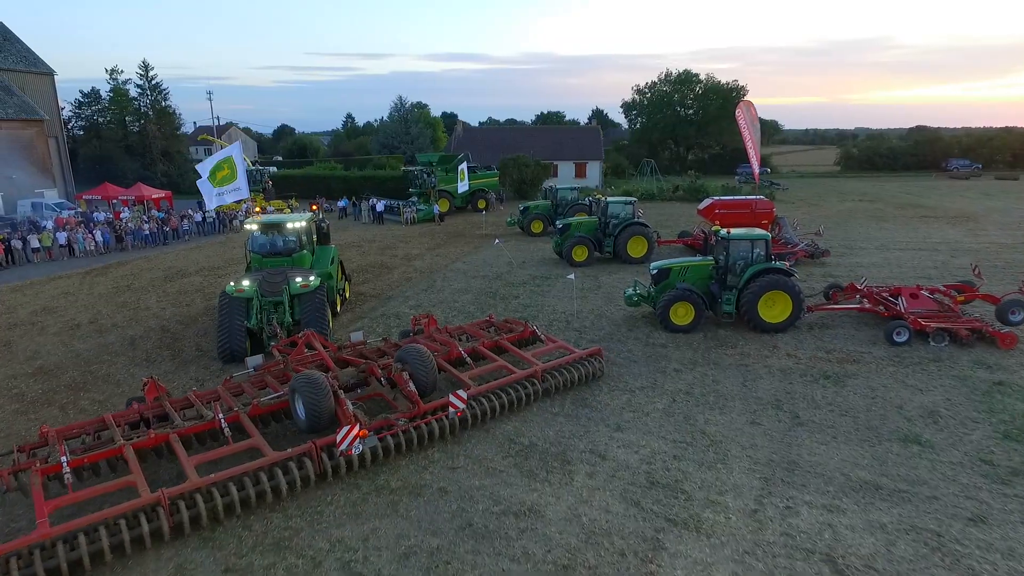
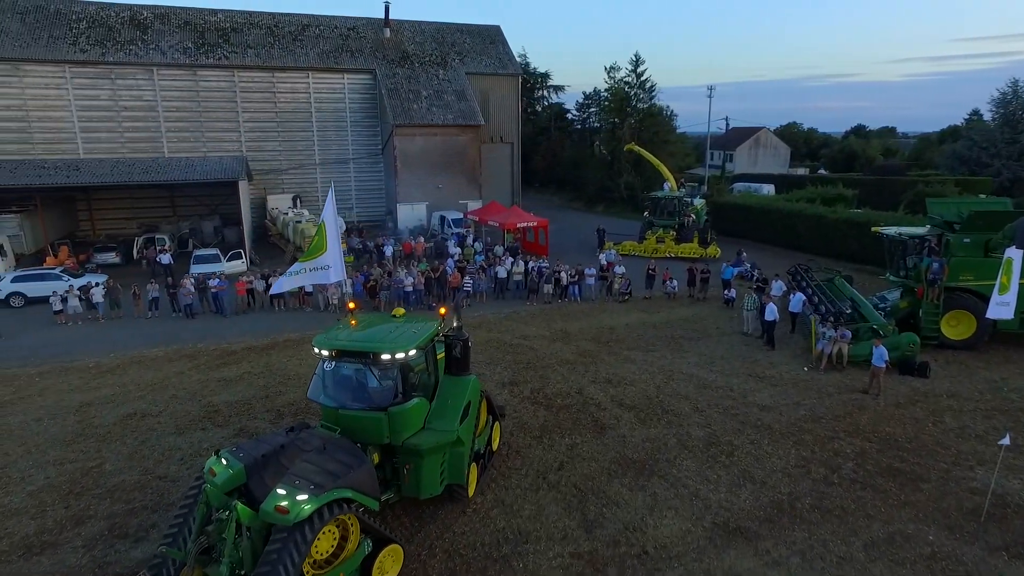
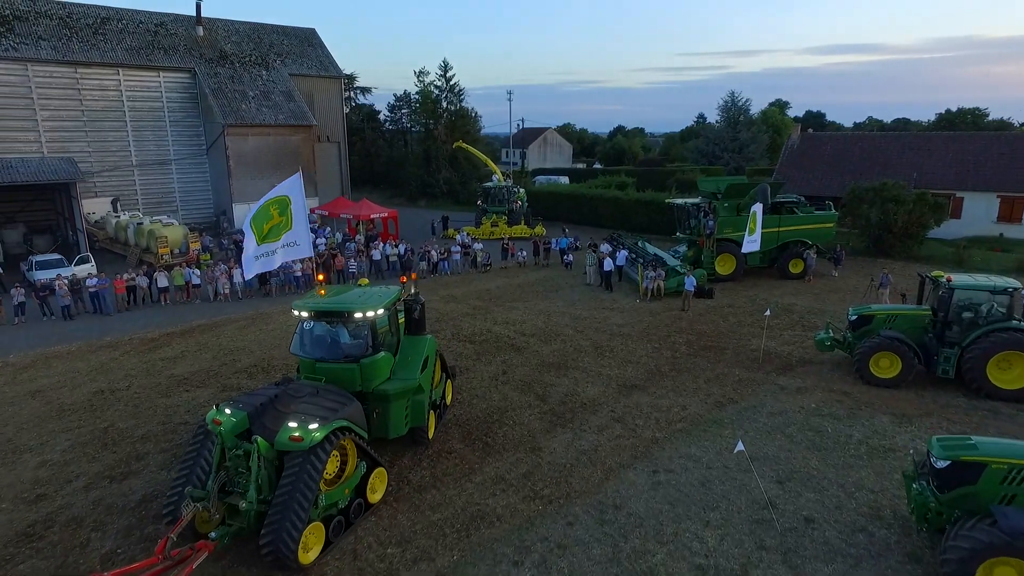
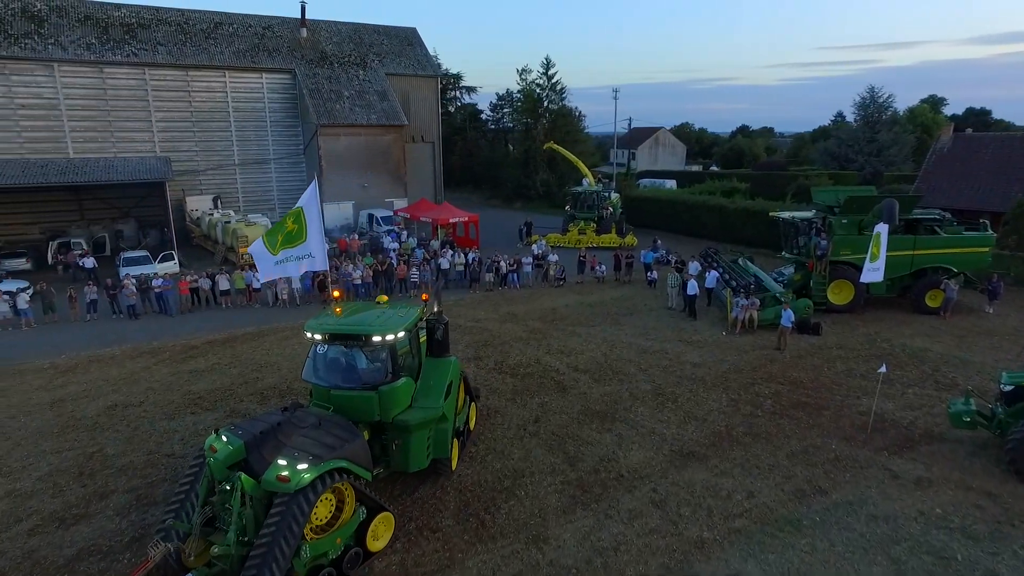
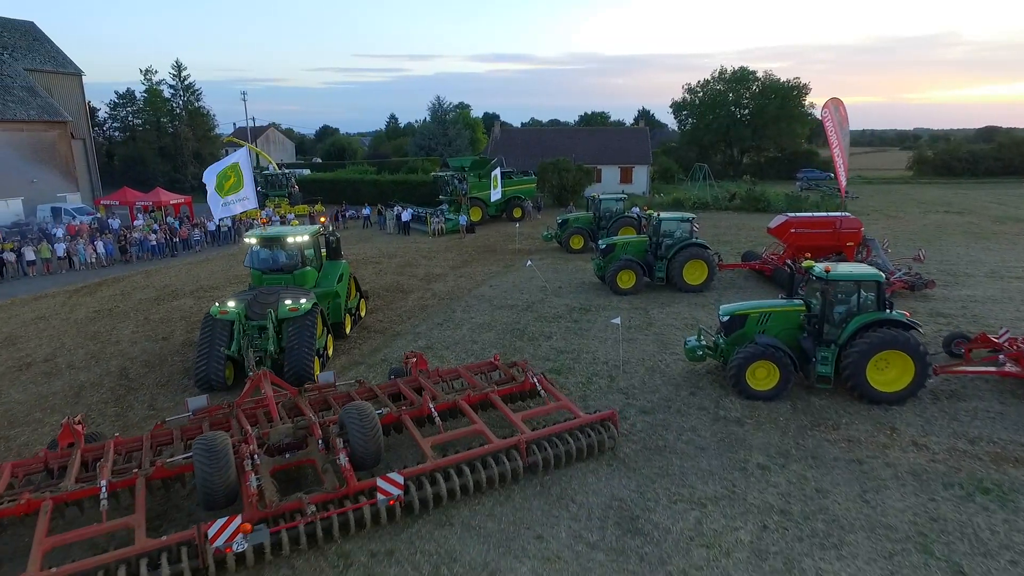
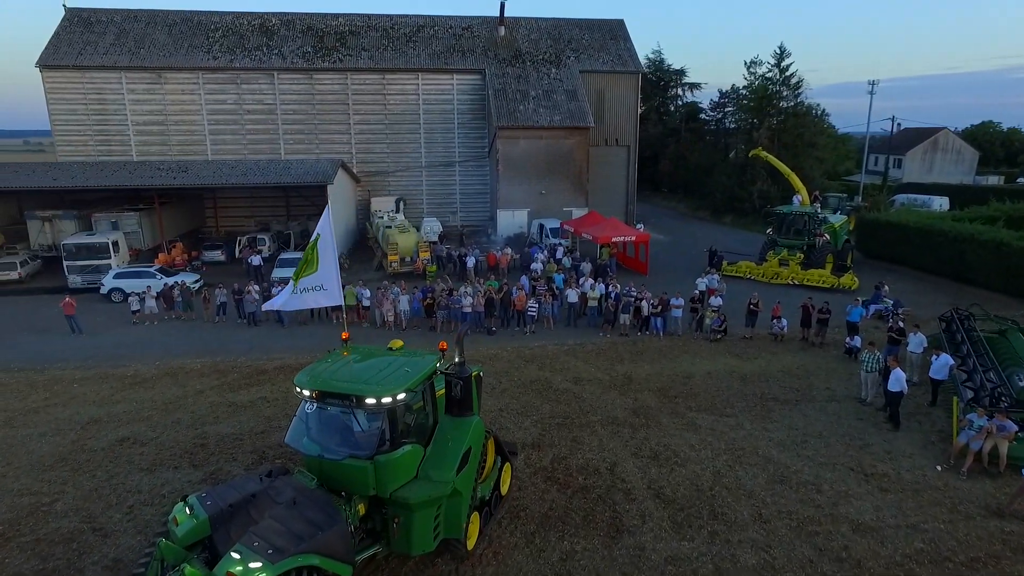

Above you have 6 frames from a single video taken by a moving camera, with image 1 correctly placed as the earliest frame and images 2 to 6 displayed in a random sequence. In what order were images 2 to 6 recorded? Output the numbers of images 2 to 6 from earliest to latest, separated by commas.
5, 3, 4, 2, 6
